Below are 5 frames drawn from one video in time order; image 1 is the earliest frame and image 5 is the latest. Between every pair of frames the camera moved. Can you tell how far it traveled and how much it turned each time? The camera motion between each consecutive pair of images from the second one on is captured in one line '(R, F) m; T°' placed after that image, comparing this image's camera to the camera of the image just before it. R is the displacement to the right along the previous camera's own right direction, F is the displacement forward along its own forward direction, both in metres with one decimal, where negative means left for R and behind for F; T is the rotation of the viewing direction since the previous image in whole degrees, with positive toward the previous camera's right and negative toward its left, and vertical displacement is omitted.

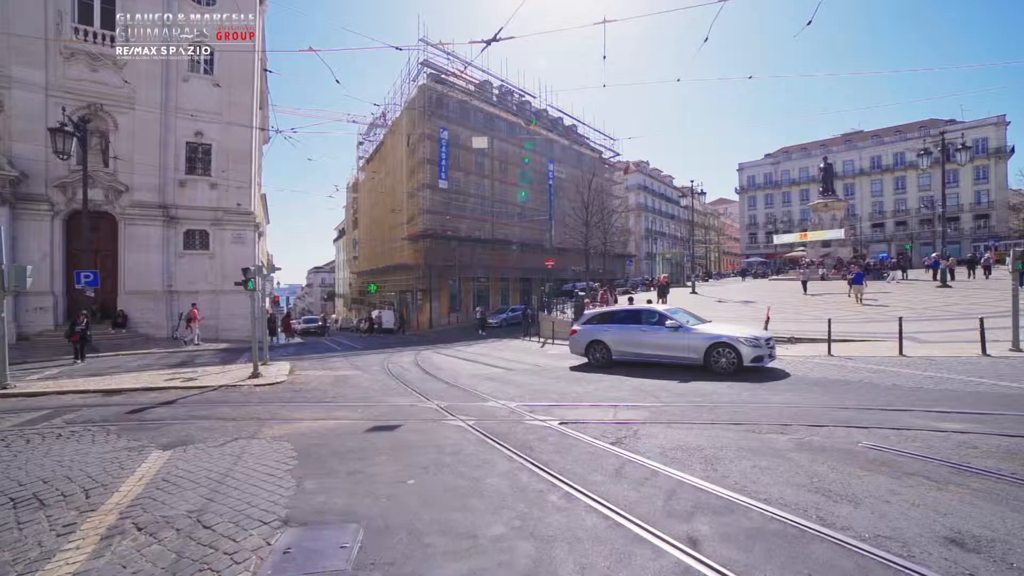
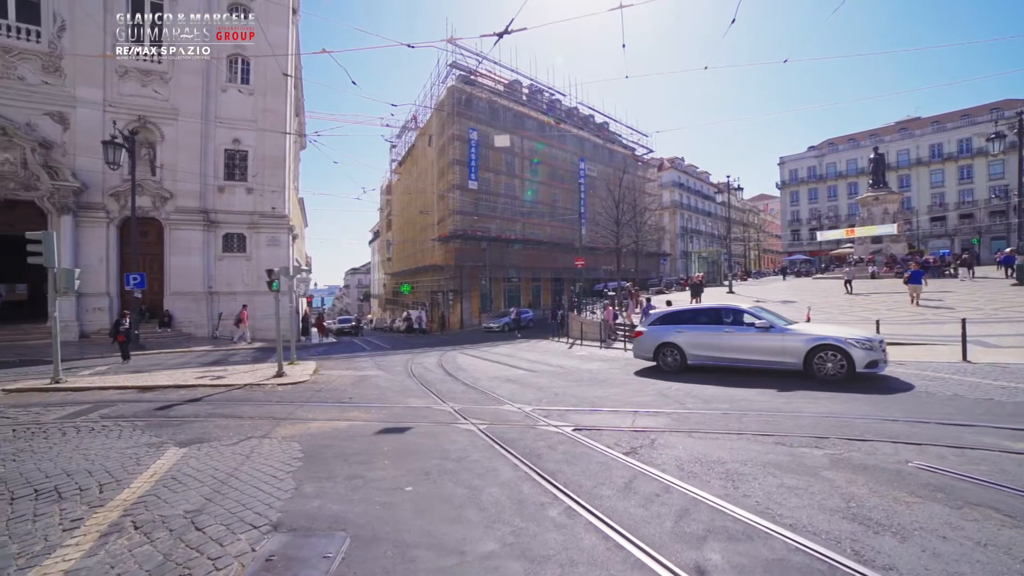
(+0.6, +0.4) m; -5°
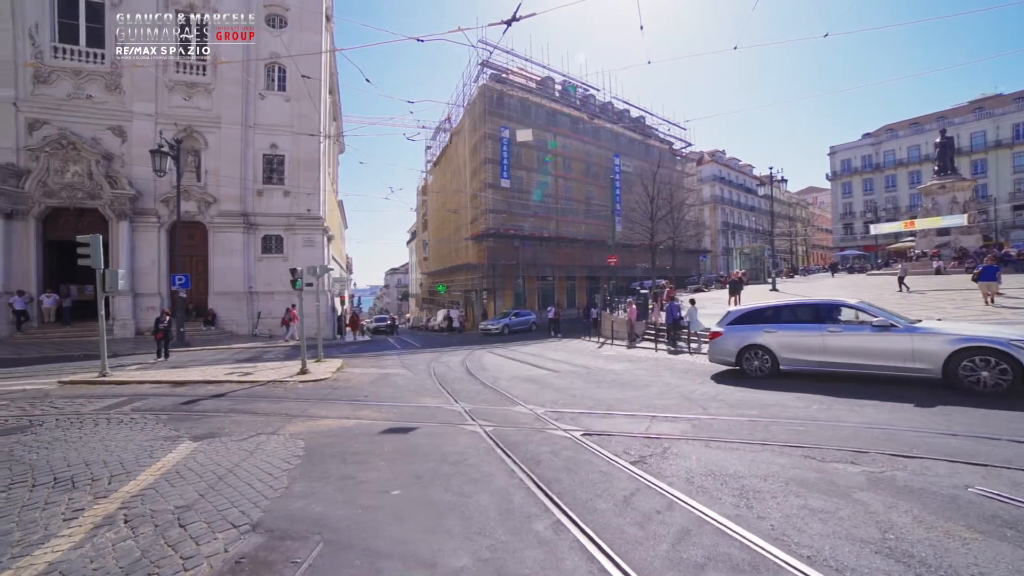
(+0.7, +0.5) m; -6°
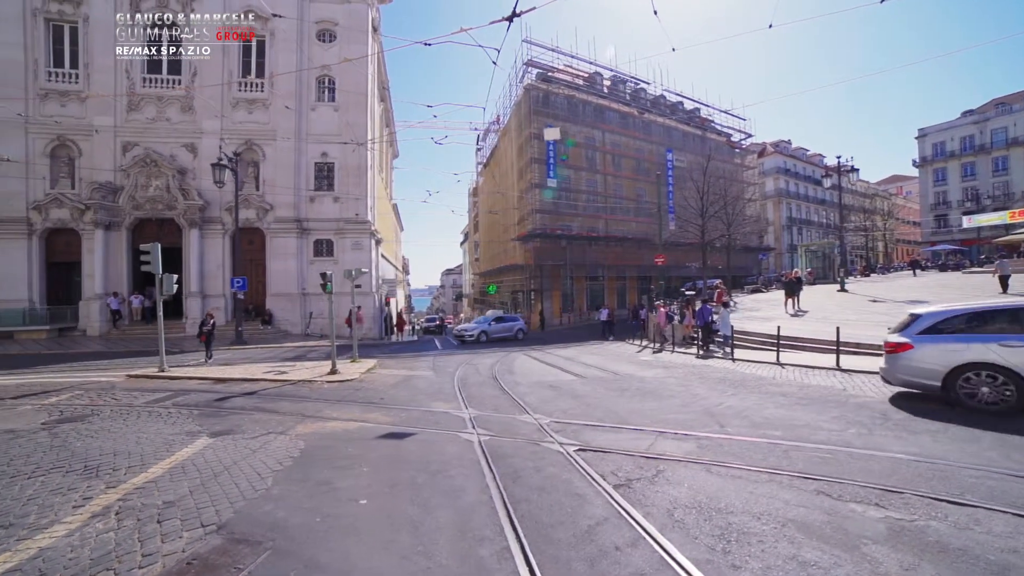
(+1.3, +0.5) m; -9°
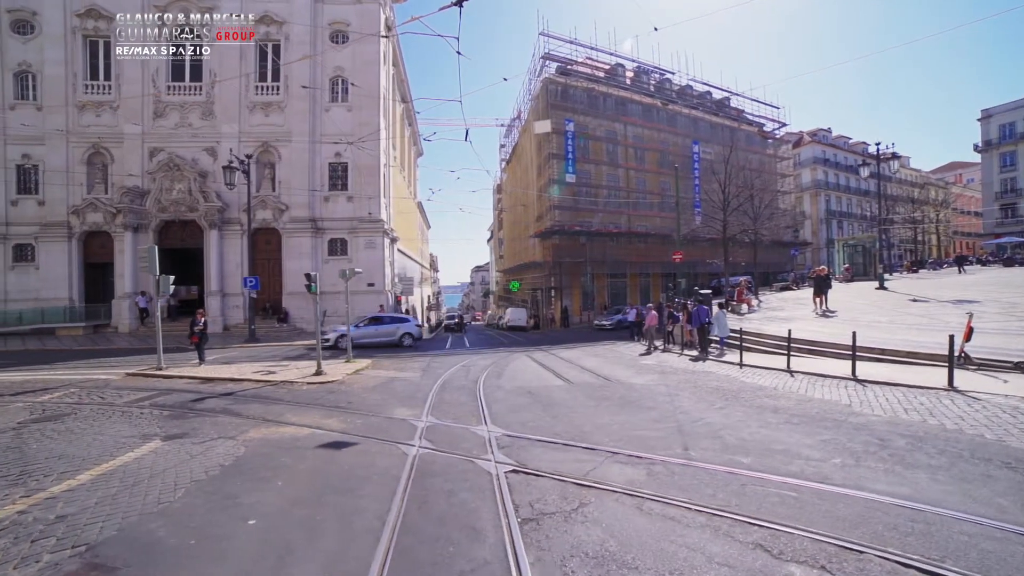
(+1.7, +0.9) m; -6°
